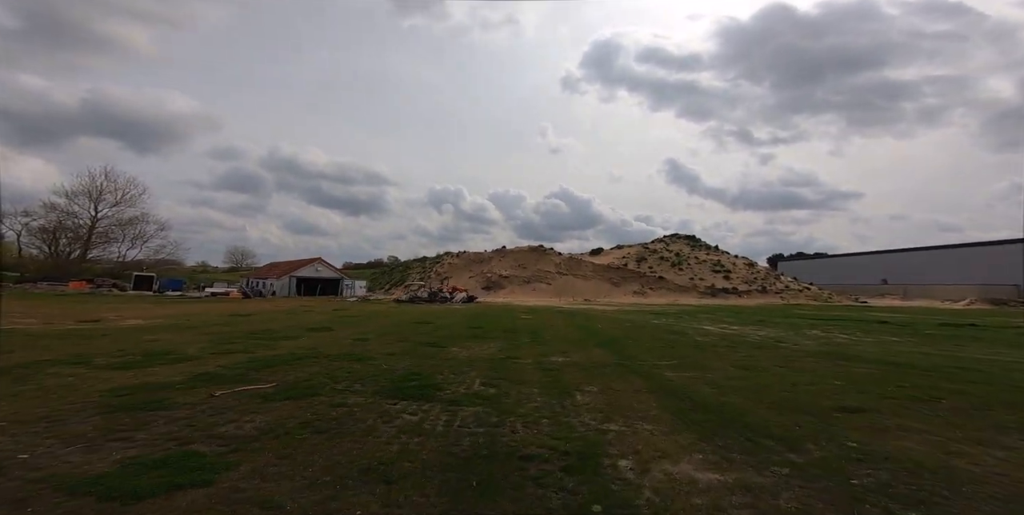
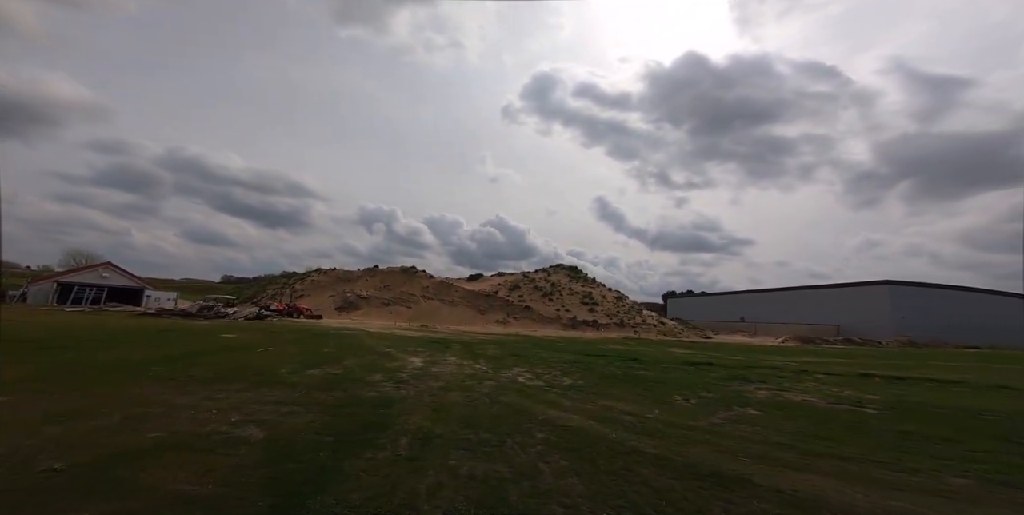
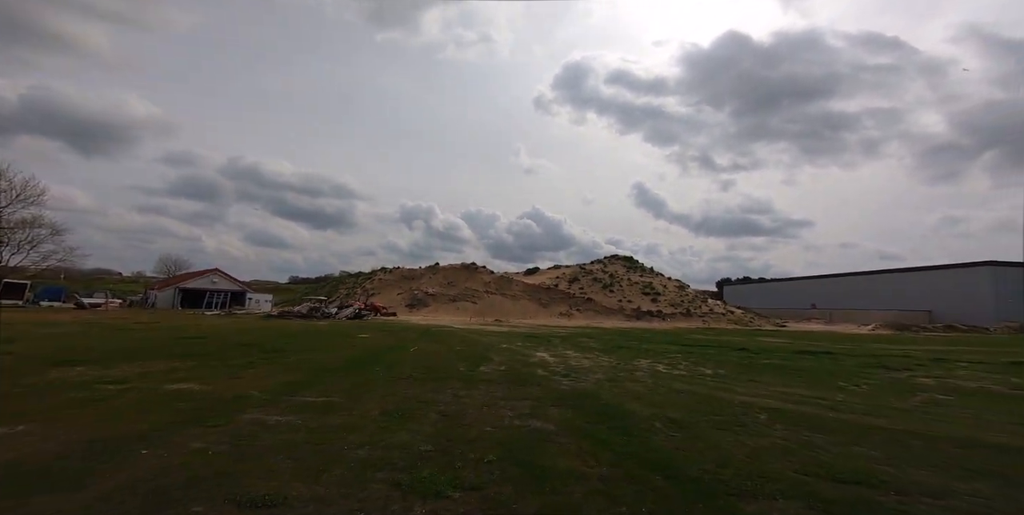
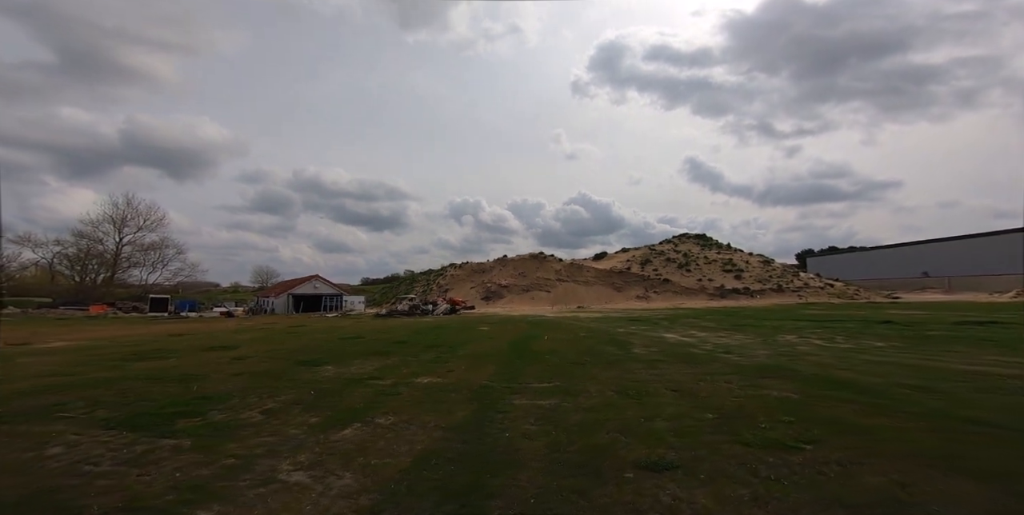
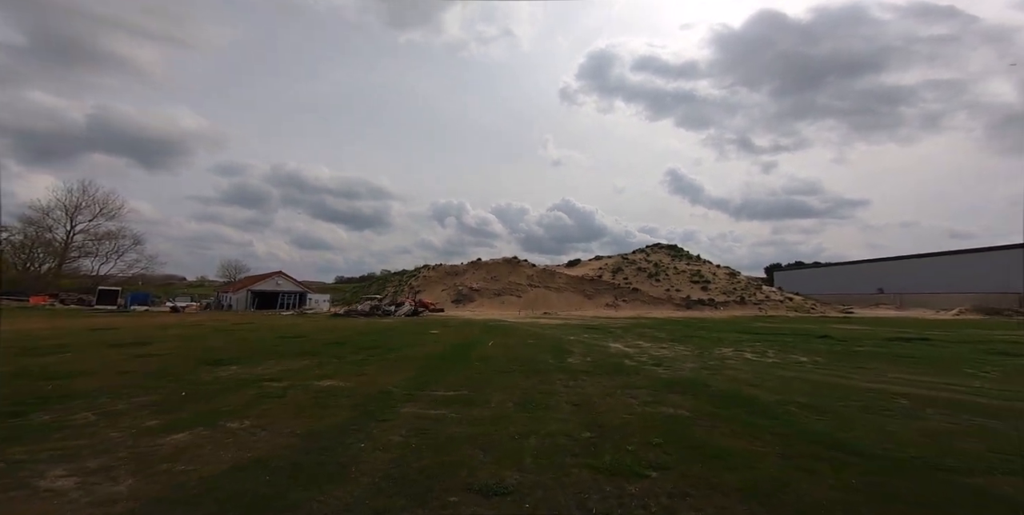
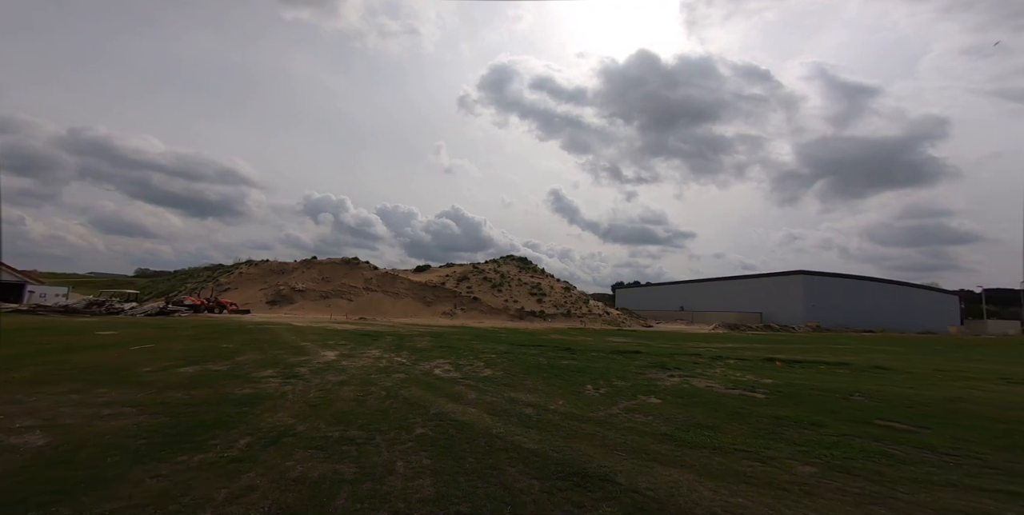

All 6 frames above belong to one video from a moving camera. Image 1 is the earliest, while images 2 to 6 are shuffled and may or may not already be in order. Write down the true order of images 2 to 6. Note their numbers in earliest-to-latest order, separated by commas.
4, 5, 3, 2, 6
